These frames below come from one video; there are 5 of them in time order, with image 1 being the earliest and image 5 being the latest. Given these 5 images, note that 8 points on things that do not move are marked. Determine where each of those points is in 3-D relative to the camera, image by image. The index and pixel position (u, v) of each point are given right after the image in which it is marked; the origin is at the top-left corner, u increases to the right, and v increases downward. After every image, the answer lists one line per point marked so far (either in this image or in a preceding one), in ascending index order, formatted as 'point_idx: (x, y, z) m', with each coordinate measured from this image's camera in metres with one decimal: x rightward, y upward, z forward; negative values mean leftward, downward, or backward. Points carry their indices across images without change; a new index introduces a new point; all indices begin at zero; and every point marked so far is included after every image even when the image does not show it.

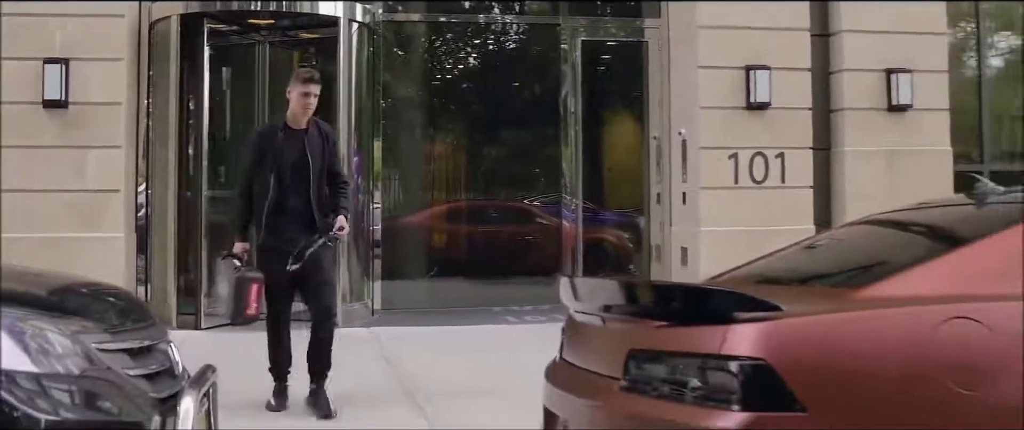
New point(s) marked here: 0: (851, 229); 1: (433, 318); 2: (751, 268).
0: (+1.0, 0.0, +3.5) m
1: (-0.5, -0.7, +7.9) m
2: (+0.7, -0.1, +3.5) m
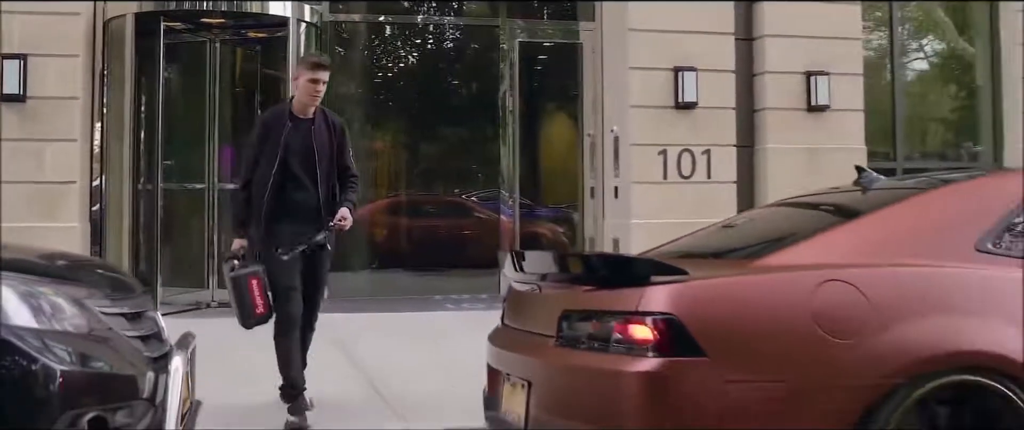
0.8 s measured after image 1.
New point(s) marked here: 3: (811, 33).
0: (+0.8, 0.0, +4.0) m
1: (-1.0, -0.6, +8.2) m
2: (+0.6, -0.1, +4.0) m
3: (+2.1, +1.3, +8.4) m
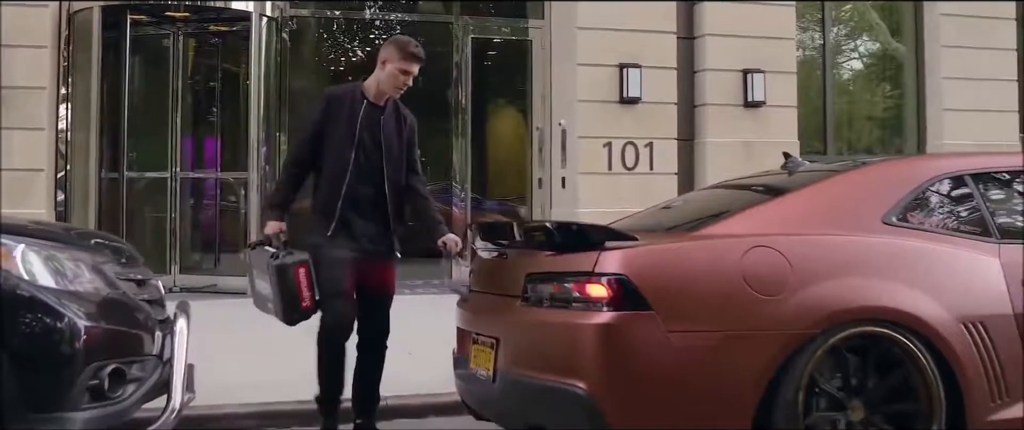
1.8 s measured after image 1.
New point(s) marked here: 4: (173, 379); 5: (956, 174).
0: (+0.7, +0.1, +4.4) m
1: (-1.3, -0.5, +8.6) m
2: (+0.4, 0.0, +4.4) m
3: (+1.8, +1.4, +8.9) m
4: (-0.9, -0.5, +3.3) m
5: (+1.3, +0.1, +3.5) m
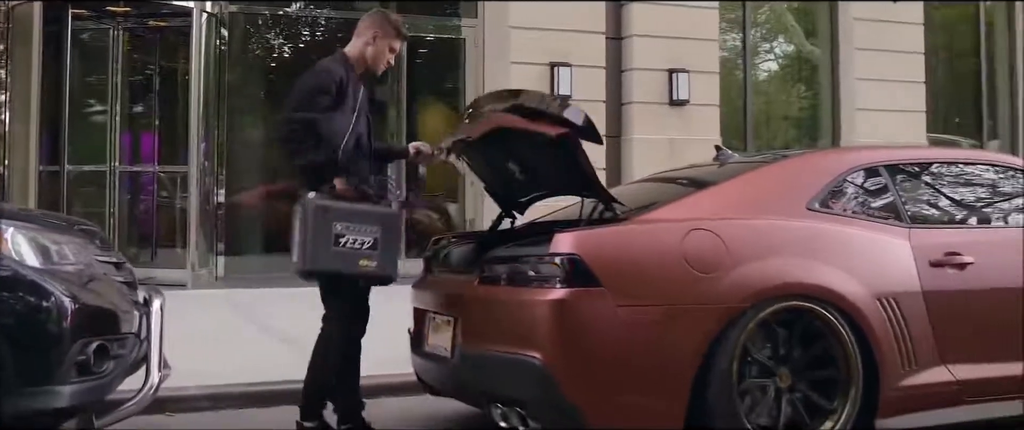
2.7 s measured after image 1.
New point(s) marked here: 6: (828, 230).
0: (+0.5, +0.1, +4.7) m
1: (-1.8, -0.5, +8.7) m
2: (+0.2, 0.0, +4.7) m
3: (+1.2, +1.4, +9.2) m
4: (-1.1, -0.4, +3.5) m
5: (+1.2, +0.2, +3.9) m
6: (+1.0, 0.0, +3.6) m
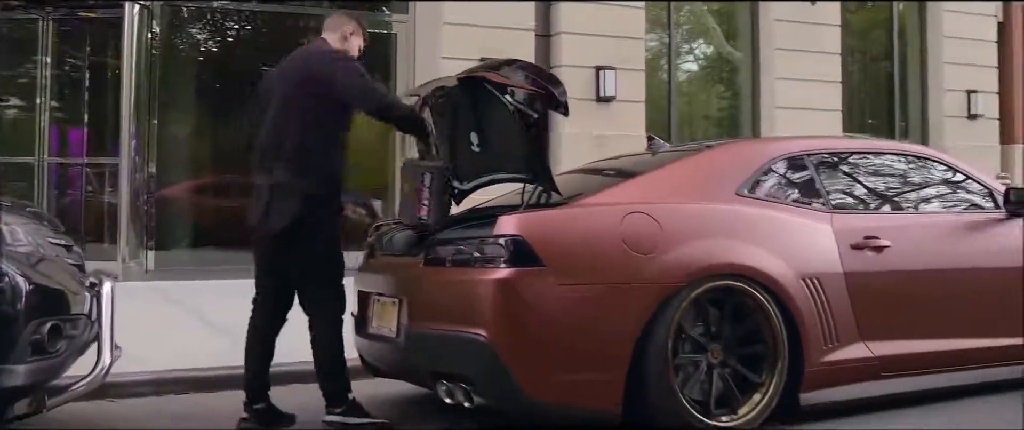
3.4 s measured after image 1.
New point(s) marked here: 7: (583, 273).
0: (+0.2, +0.2, +4.9) m
1: (-2.3, -0.4, +8.7) m
2: (0.0, +0.1, +4.8) m
3: (+0.7, +1.5, +9.4) m
4: (-1.2, -0.4, +3.6) m
5: (+1.0, +0.2, +4.1) m
6: (+0.8, 0.0, +3.8) m
7: (+0.2, -0.2, +3.4) m
